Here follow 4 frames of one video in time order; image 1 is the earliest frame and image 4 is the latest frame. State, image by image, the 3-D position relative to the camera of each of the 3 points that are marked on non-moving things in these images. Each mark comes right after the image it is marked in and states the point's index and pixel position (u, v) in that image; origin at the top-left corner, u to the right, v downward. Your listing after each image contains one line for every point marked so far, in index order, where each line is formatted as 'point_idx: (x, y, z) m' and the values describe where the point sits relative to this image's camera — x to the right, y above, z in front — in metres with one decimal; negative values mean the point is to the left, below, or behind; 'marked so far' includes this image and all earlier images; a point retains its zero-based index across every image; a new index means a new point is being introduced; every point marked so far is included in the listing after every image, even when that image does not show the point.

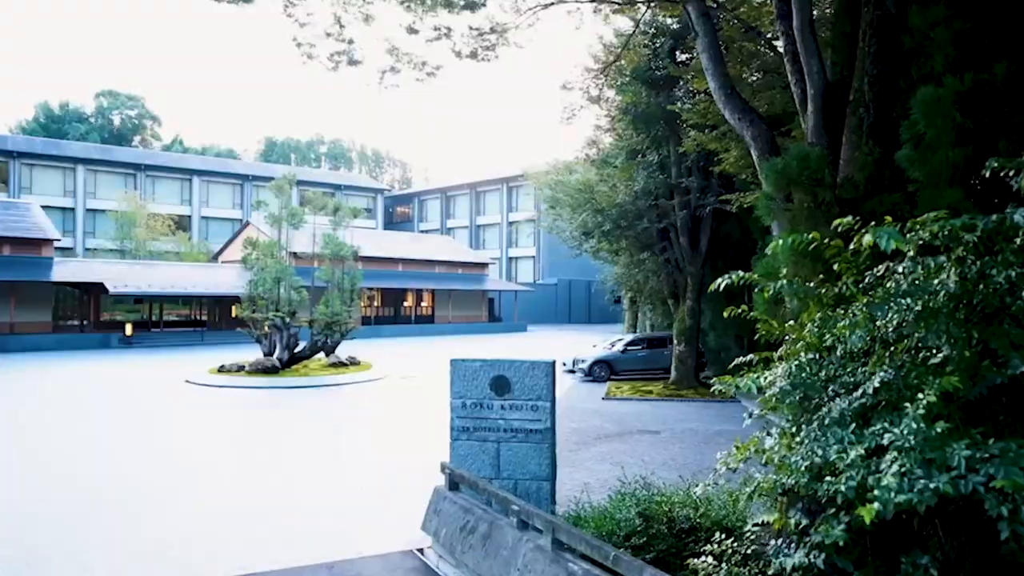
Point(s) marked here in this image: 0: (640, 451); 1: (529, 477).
0: (+1.9, -2.4, +11.1) m
1: (+0.2, -1.8, +7.1) m
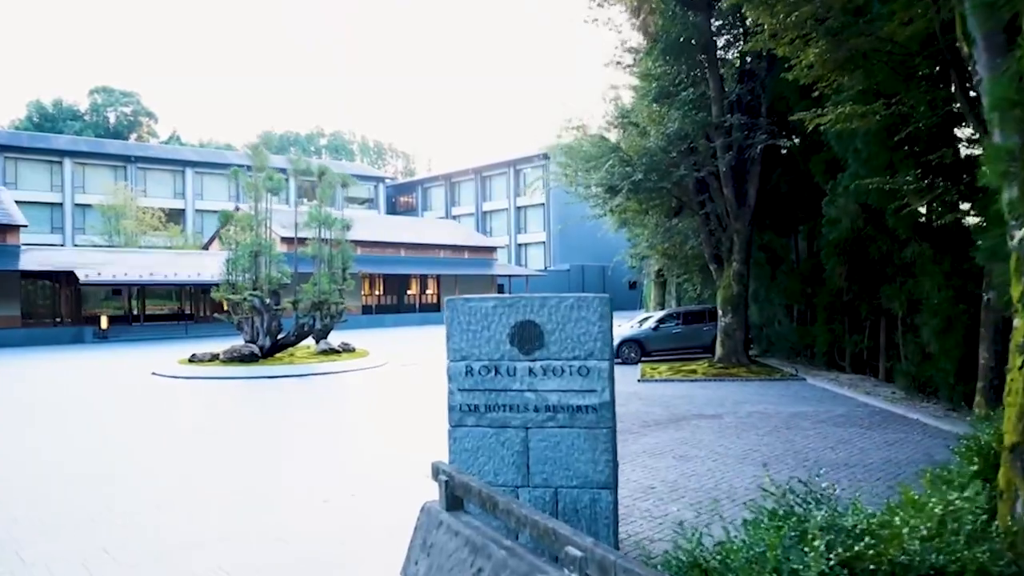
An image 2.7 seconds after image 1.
0: (+2.2, -1.7, +8.5) m
1: (+0.4, -1.2, +4.4) m
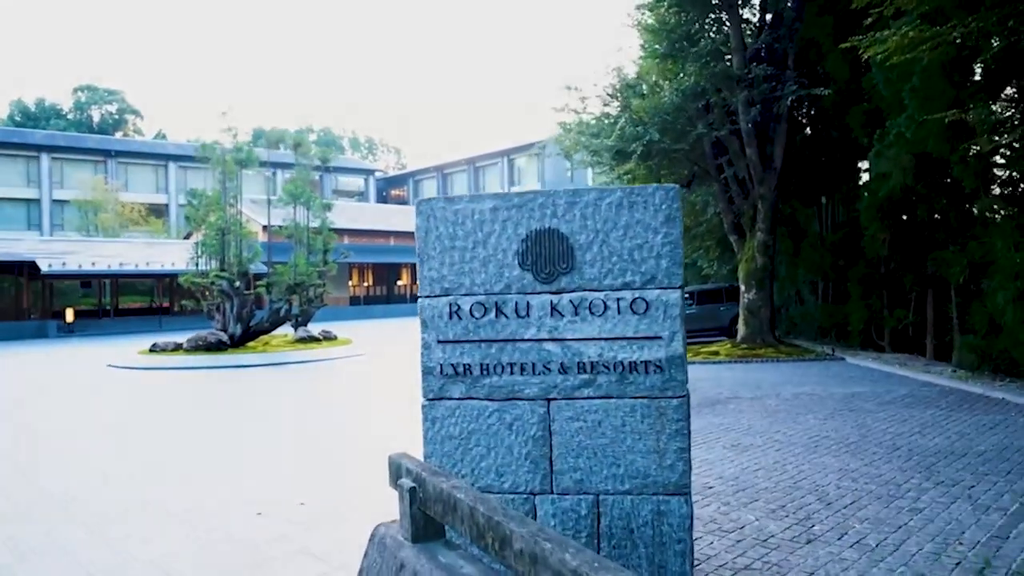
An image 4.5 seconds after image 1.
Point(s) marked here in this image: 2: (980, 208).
0: (+2.2, -1.3, +6.8) m
1: (+0.4, -0.7, +2.8) m
2: (+5.9, +1.0, +9.4) m
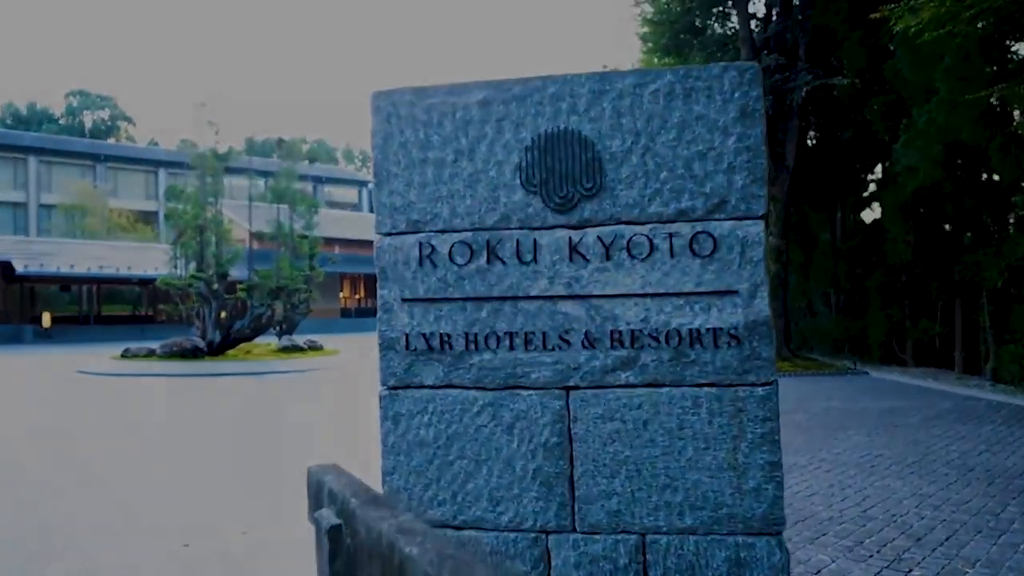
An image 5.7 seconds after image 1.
0: (+2.2, -1.2, +5.9) m
1: (+0.4, -0.6, +1.8) m
2: (+5.9, +1.0, +8.5) m
